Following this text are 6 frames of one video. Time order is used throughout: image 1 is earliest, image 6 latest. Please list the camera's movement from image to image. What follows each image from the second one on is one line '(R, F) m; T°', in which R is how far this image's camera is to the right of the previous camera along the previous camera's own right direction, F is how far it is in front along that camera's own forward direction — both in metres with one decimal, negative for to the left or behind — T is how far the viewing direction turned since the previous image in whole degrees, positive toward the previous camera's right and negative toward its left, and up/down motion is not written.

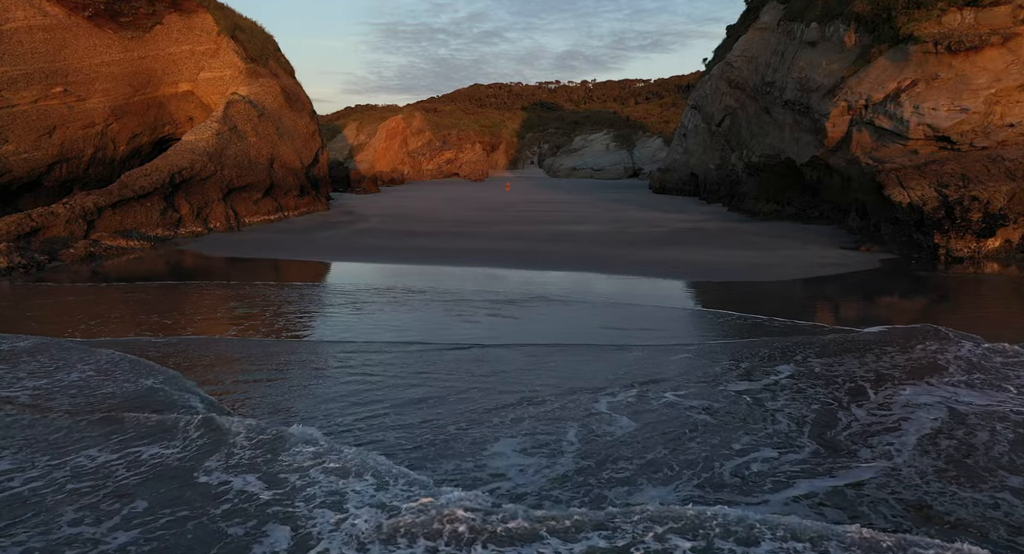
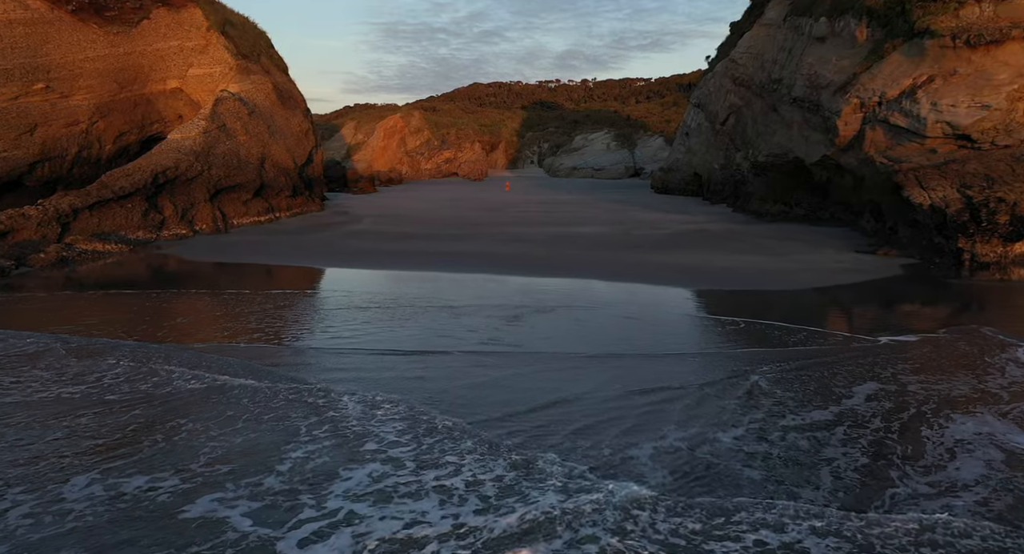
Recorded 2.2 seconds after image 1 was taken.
(0.0, +0.6) m; 0°
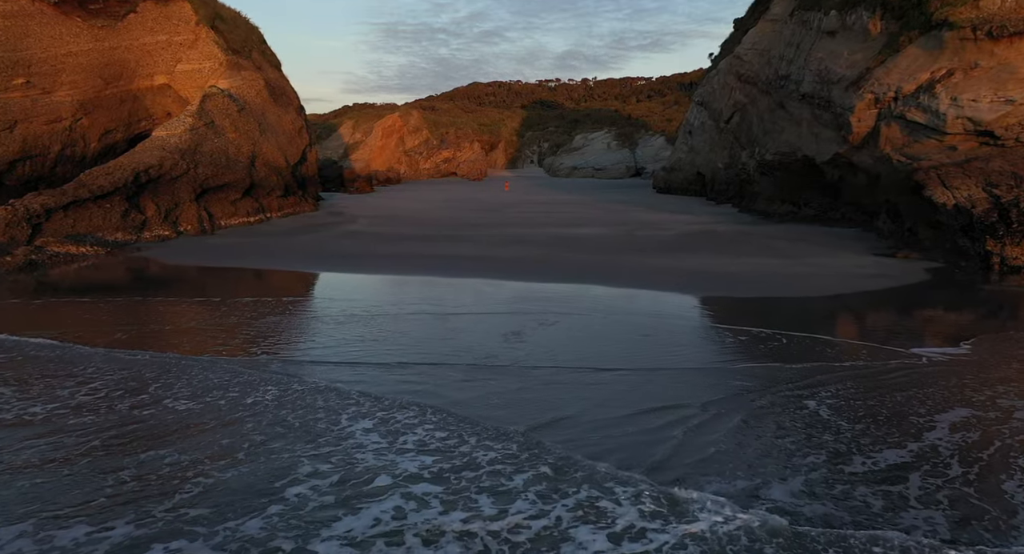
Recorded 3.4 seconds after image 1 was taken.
(0.0, +0.6) m; 0°
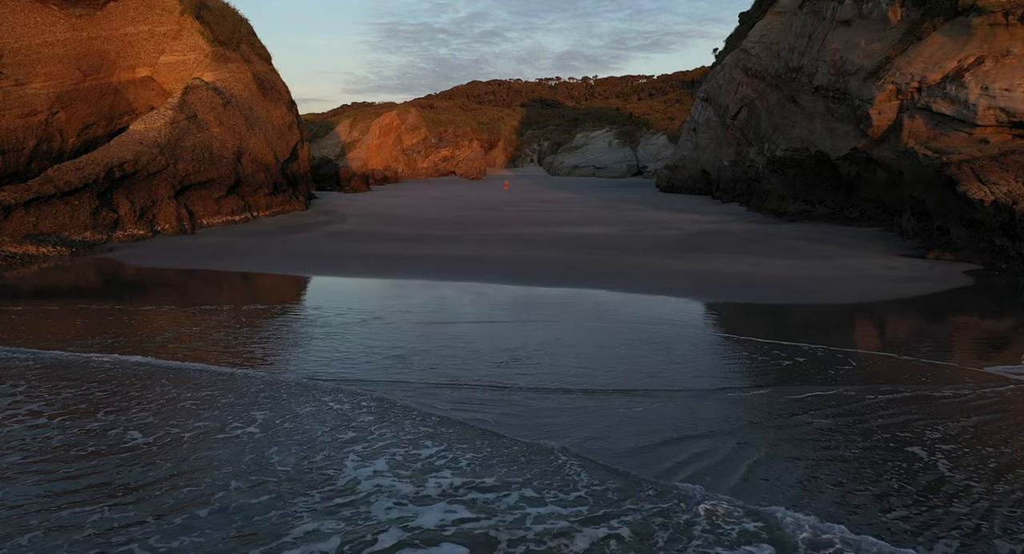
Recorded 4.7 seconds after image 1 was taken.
(0.0, +0.8) m; 0°
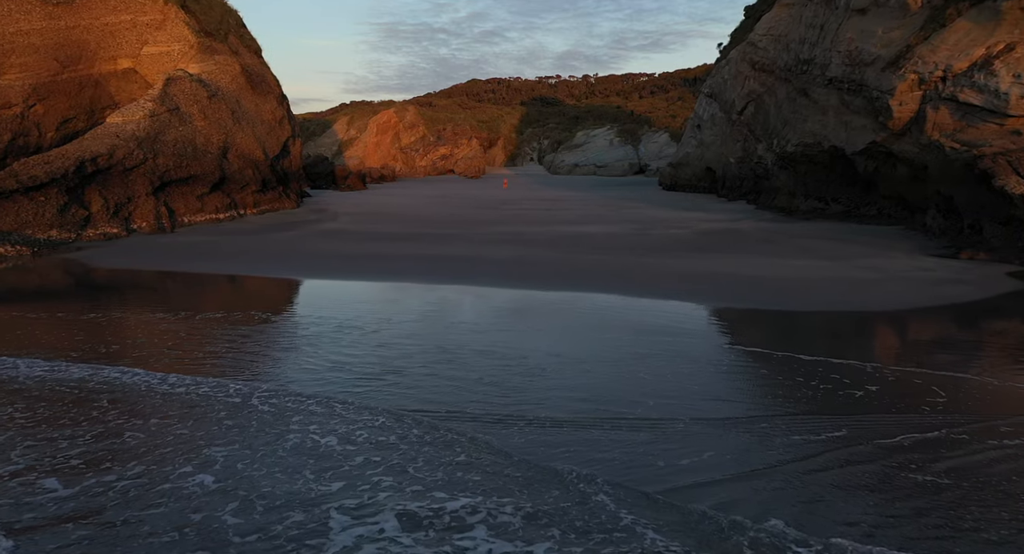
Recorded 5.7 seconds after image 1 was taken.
(0.0, +0.7) m; 0°
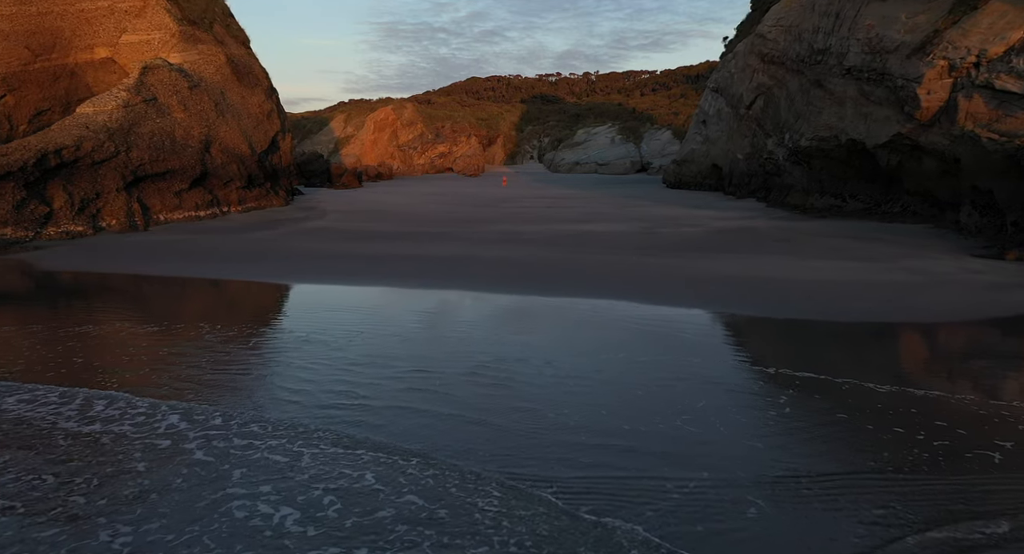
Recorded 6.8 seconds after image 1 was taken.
(0.0, +0.8) m; 0°
